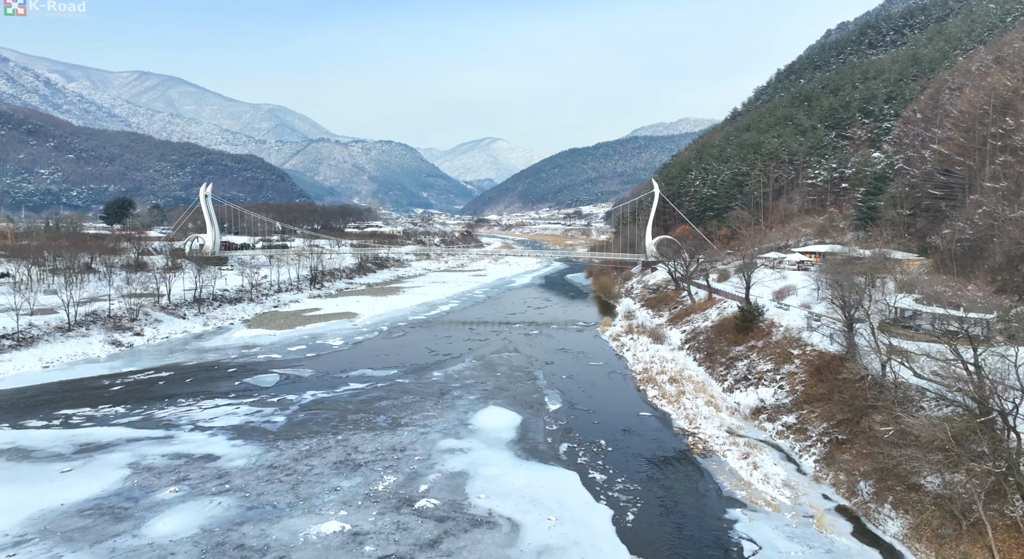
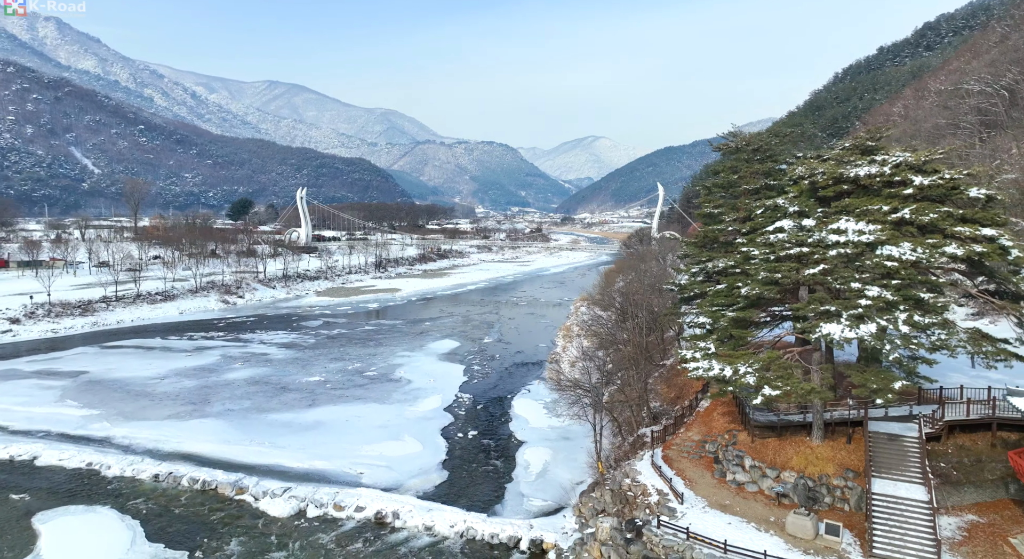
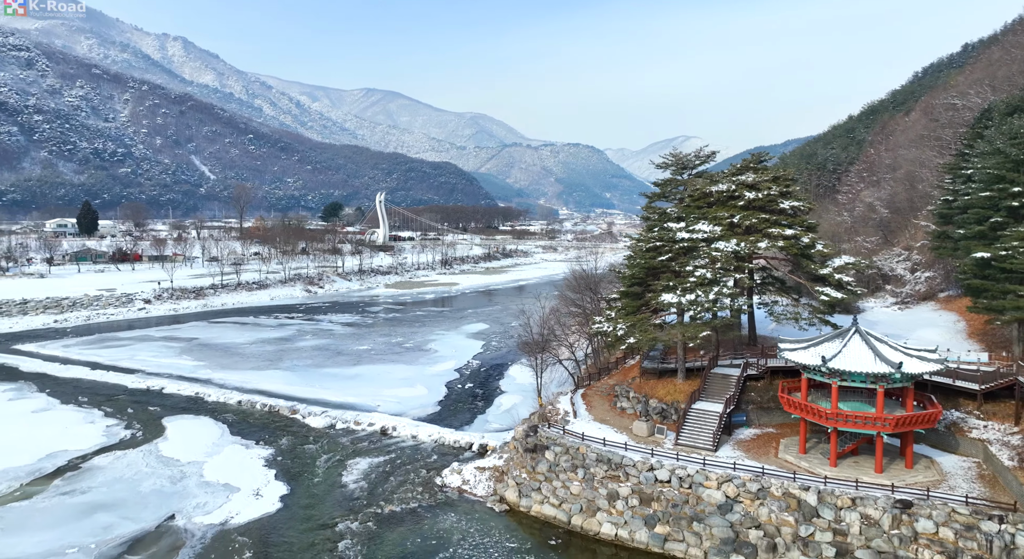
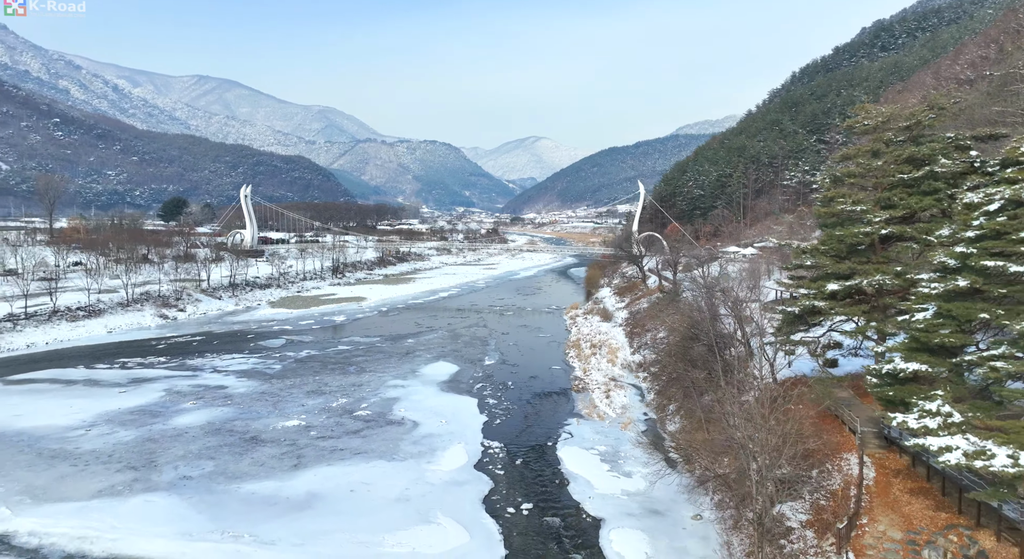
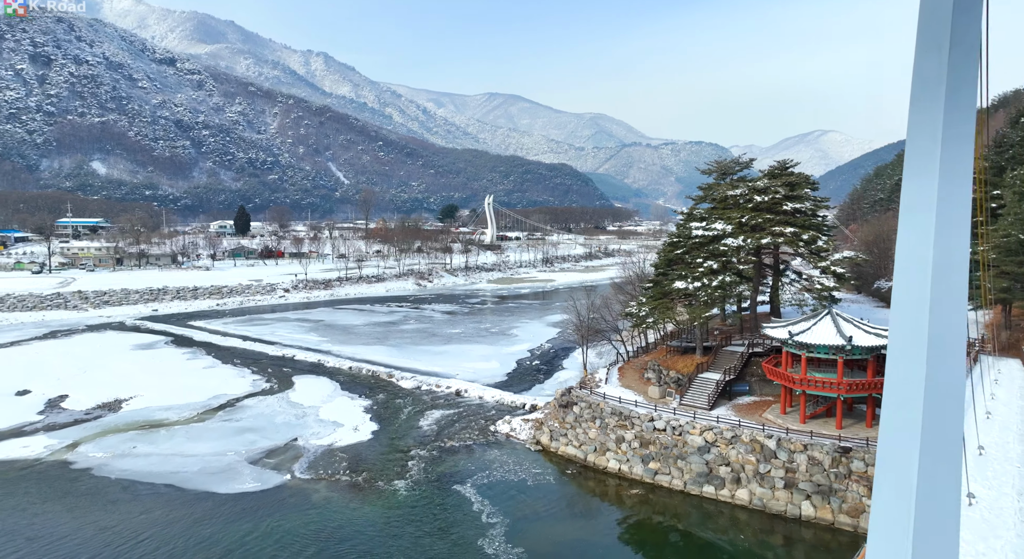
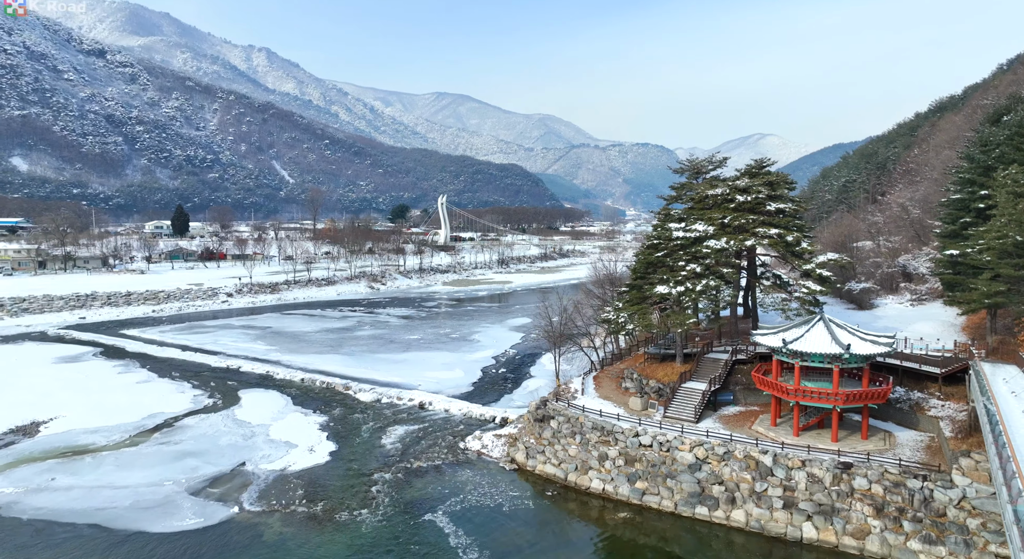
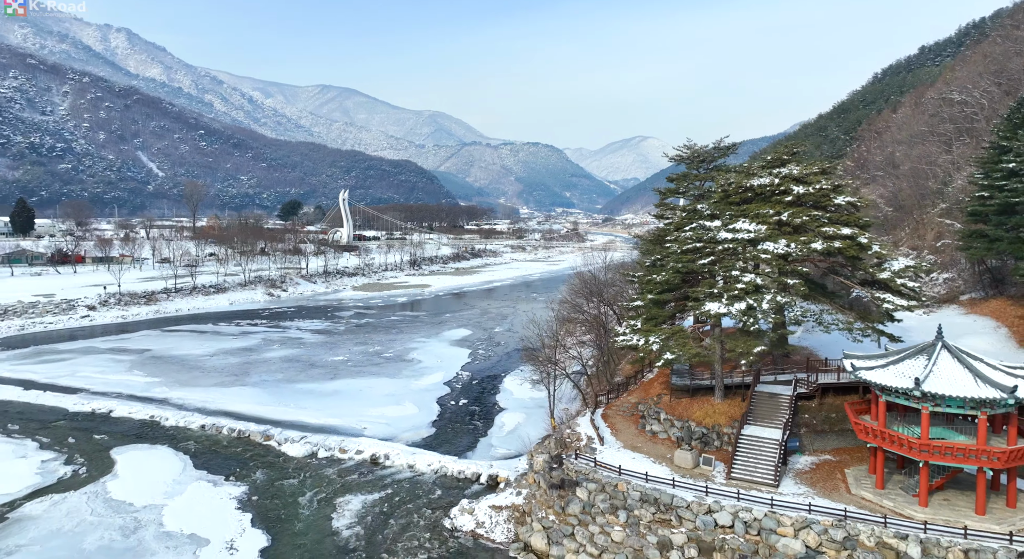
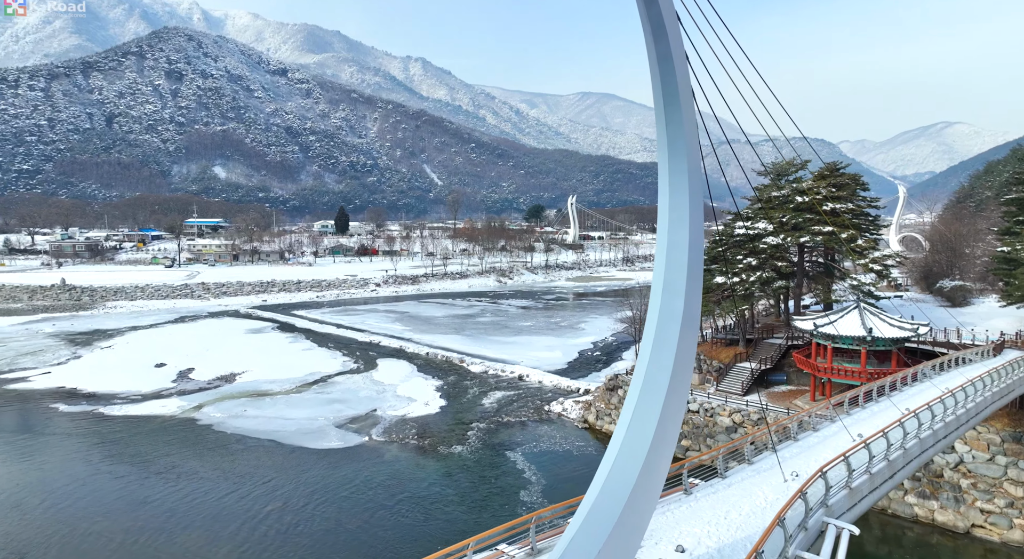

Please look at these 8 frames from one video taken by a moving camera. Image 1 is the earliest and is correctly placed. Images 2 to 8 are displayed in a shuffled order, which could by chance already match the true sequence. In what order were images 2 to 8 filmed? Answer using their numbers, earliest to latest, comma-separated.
4, 2, 7, 3, 6, 5, 8
